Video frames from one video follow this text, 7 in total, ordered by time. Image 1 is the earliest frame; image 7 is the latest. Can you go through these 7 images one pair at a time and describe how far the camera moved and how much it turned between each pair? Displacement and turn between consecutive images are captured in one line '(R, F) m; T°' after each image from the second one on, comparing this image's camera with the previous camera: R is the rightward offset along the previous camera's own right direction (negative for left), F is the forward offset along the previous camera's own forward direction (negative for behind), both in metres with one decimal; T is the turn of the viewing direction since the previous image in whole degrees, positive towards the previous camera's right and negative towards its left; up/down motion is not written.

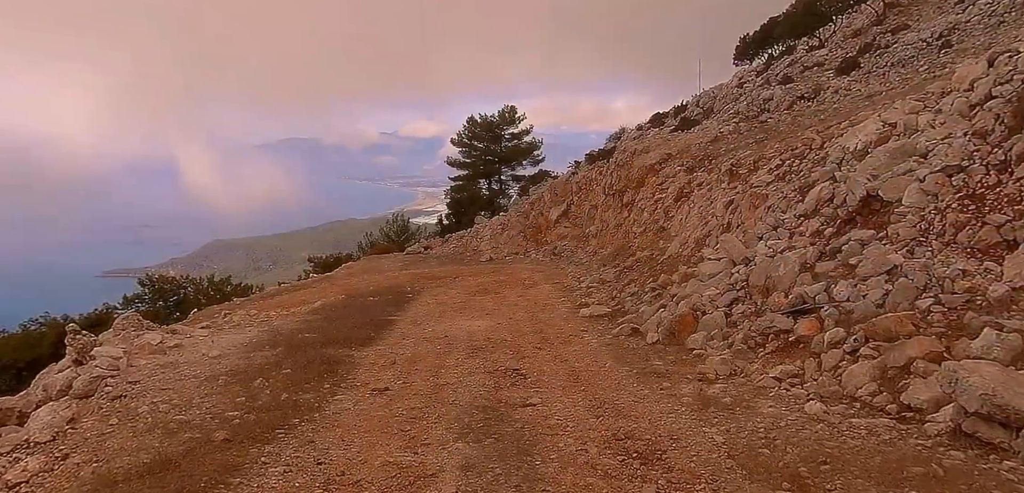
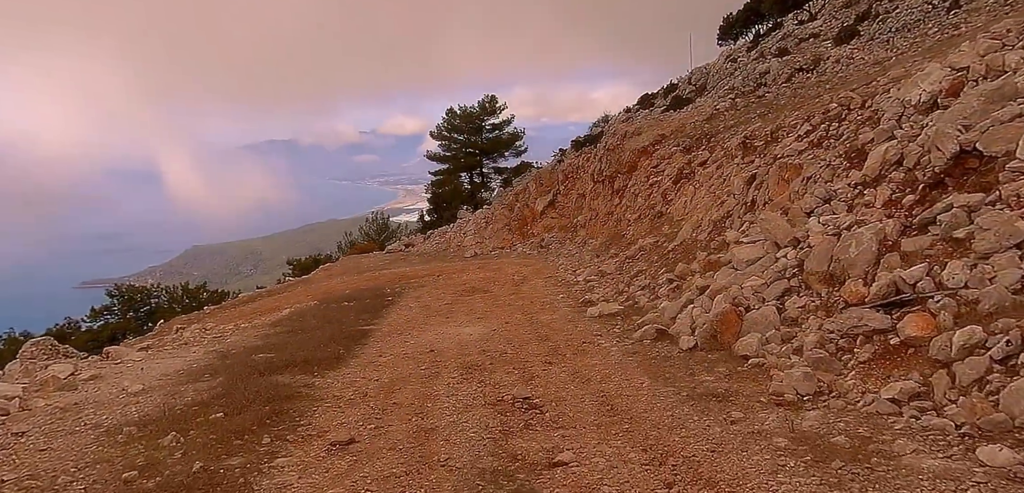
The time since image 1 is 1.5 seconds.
(-0.3, +2.8) m; +1°
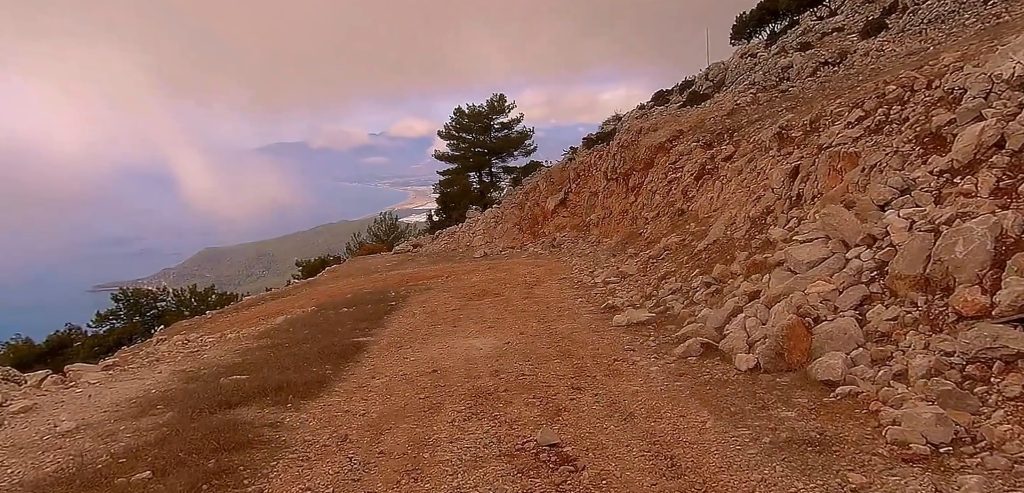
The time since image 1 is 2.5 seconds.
(-0.1, +2.1) m; -1°
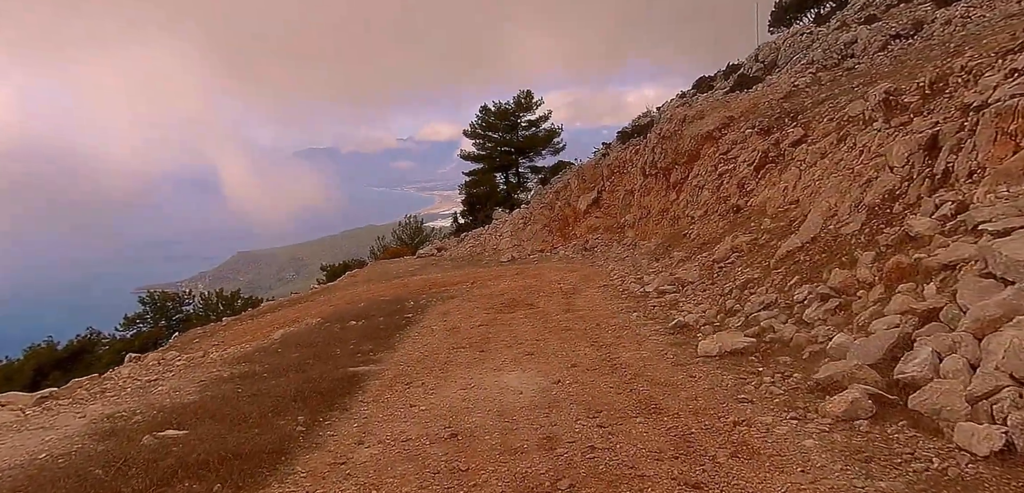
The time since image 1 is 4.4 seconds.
(-0.4, +3.8) m; -2°
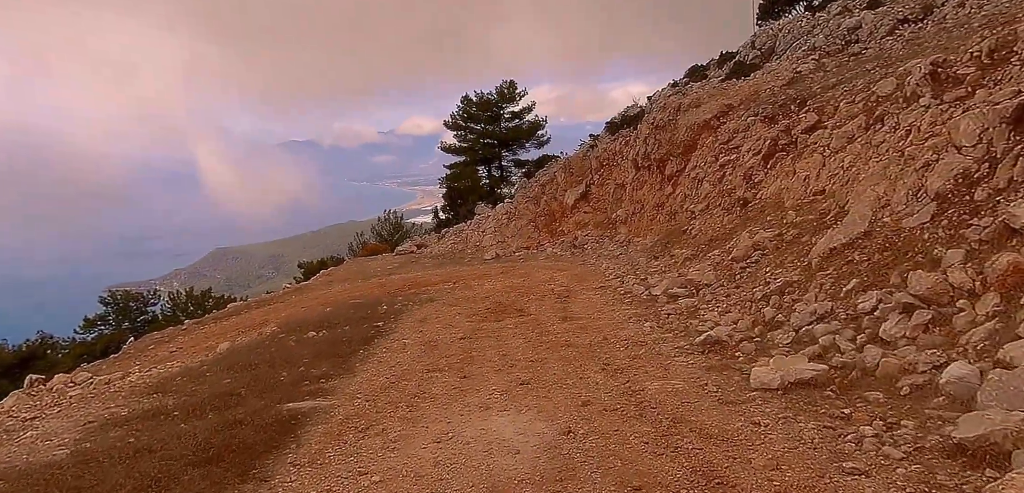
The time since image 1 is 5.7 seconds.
(-0.1, +2.7) m; +1°
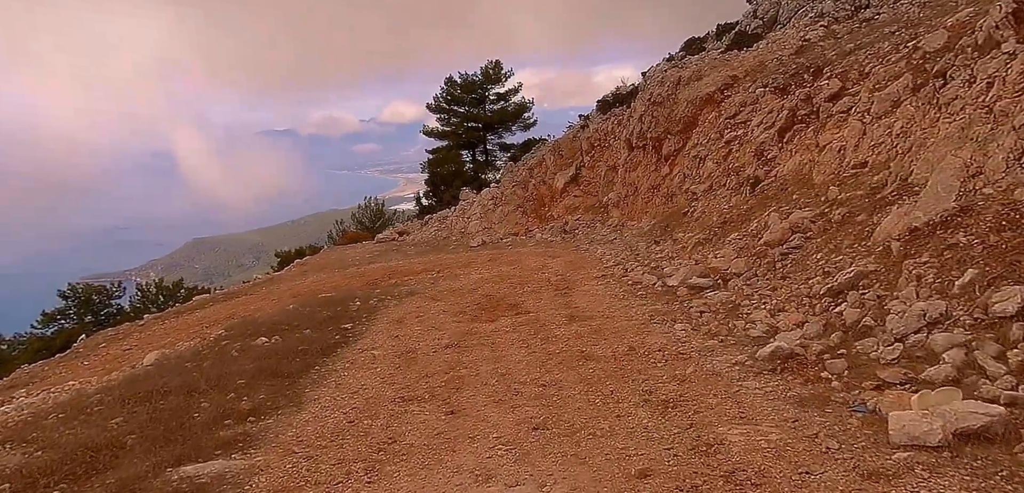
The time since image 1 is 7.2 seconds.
(-0.2, +2.8) m; +1°
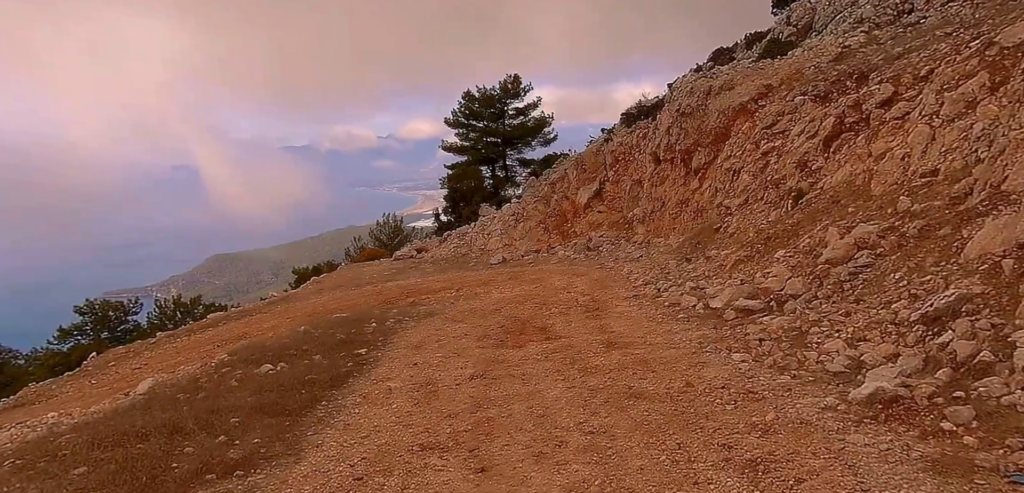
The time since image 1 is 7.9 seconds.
(-0.2, +1.3) m; -2°
